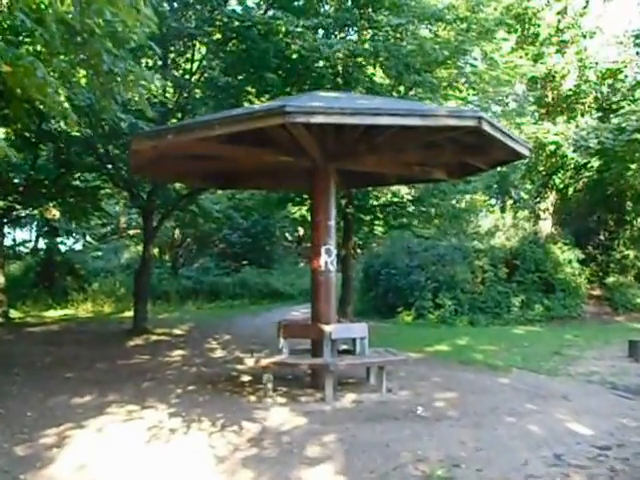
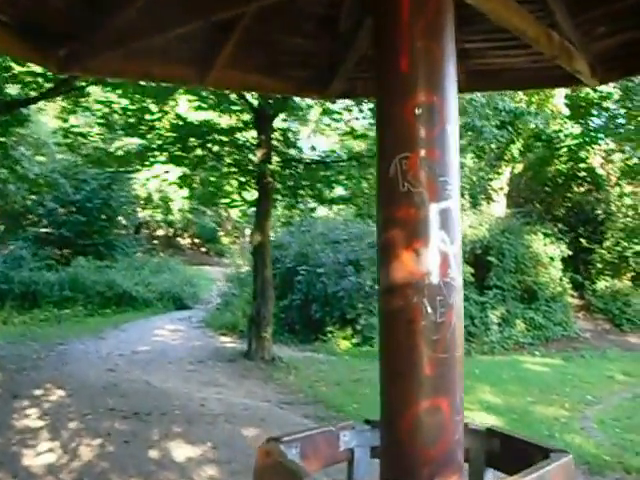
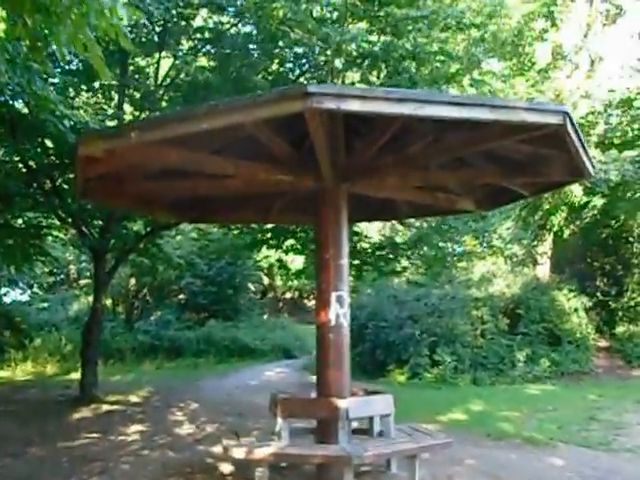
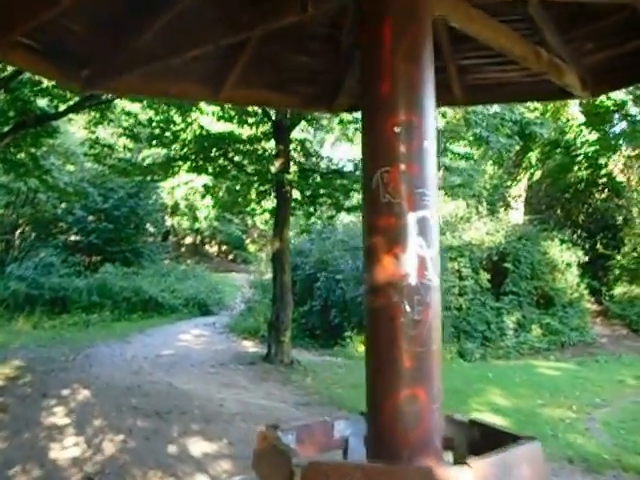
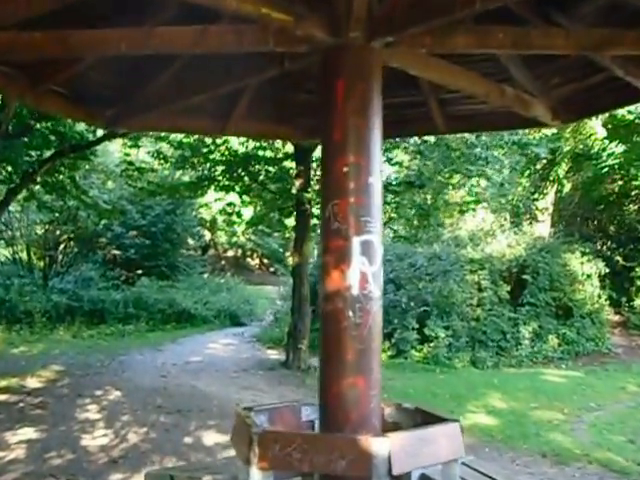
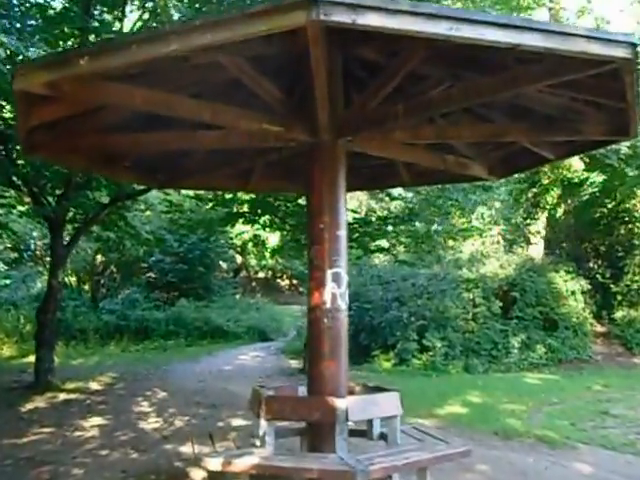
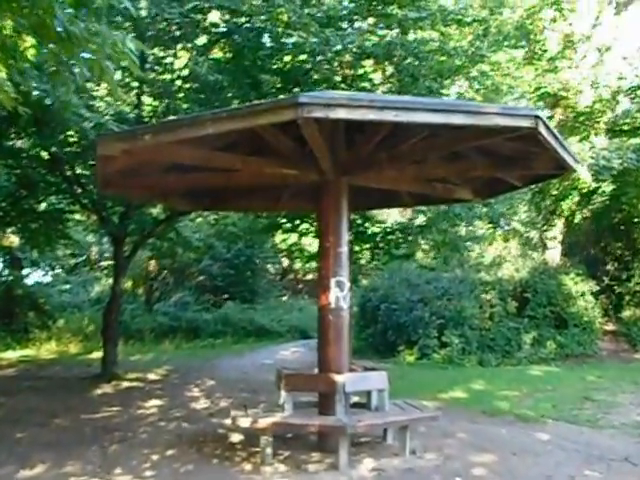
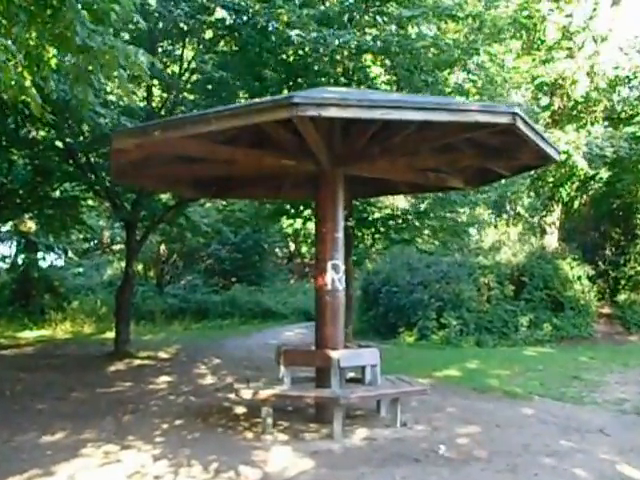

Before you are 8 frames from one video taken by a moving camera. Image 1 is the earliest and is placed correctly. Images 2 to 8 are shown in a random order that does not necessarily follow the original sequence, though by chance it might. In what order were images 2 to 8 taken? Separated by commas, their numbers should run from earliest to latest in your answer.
8, 7, 3, 6, 5, 4, 2
